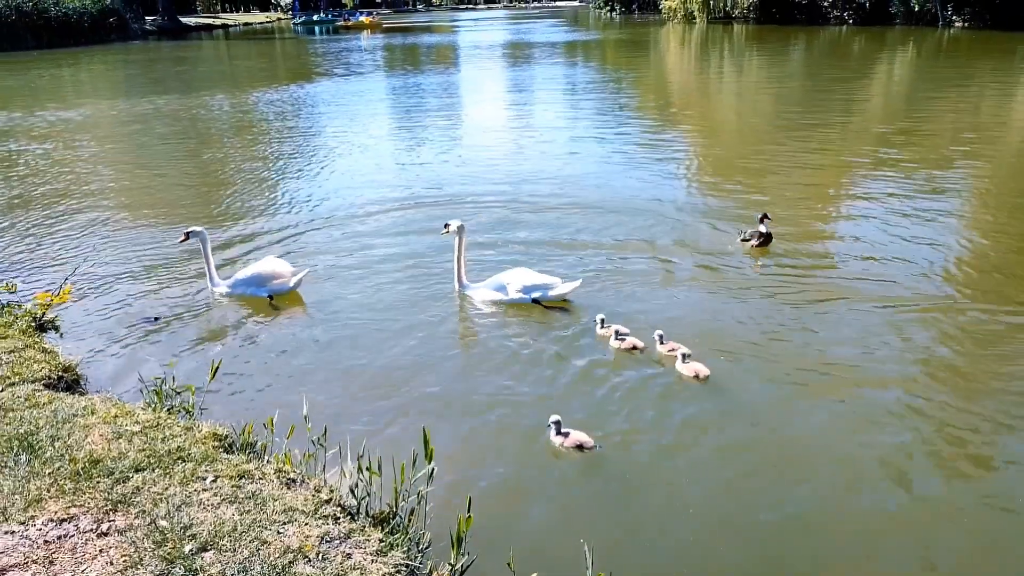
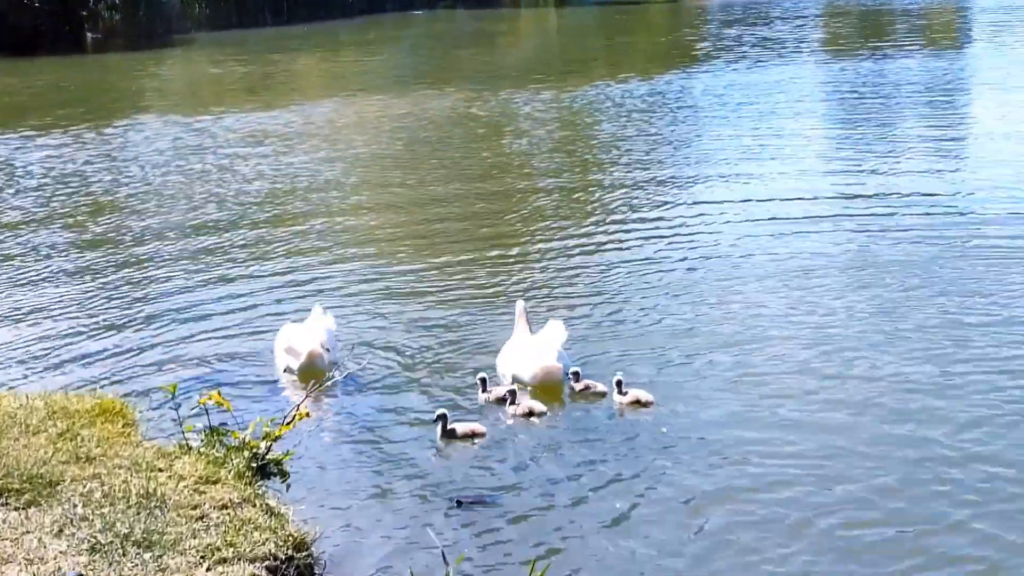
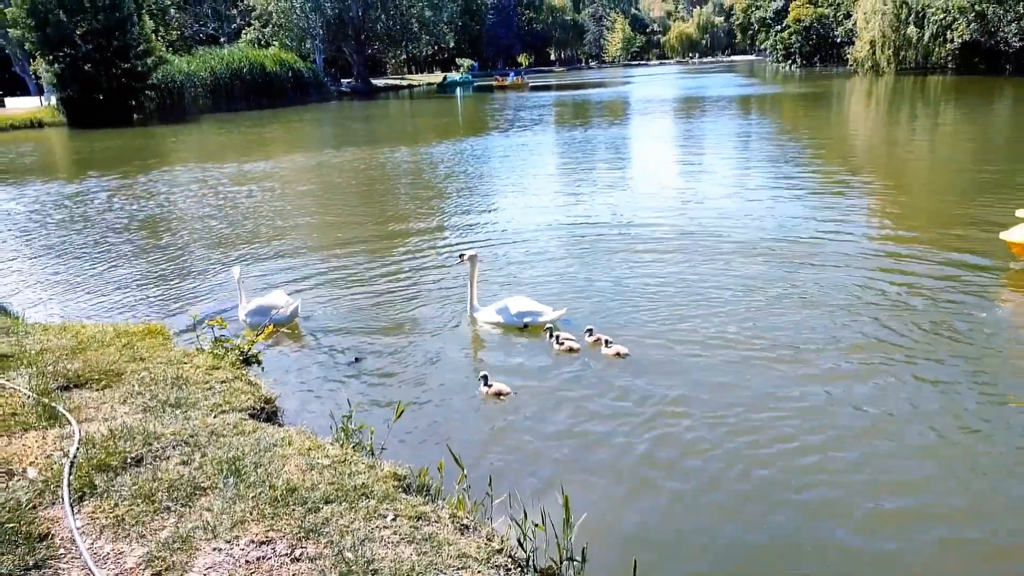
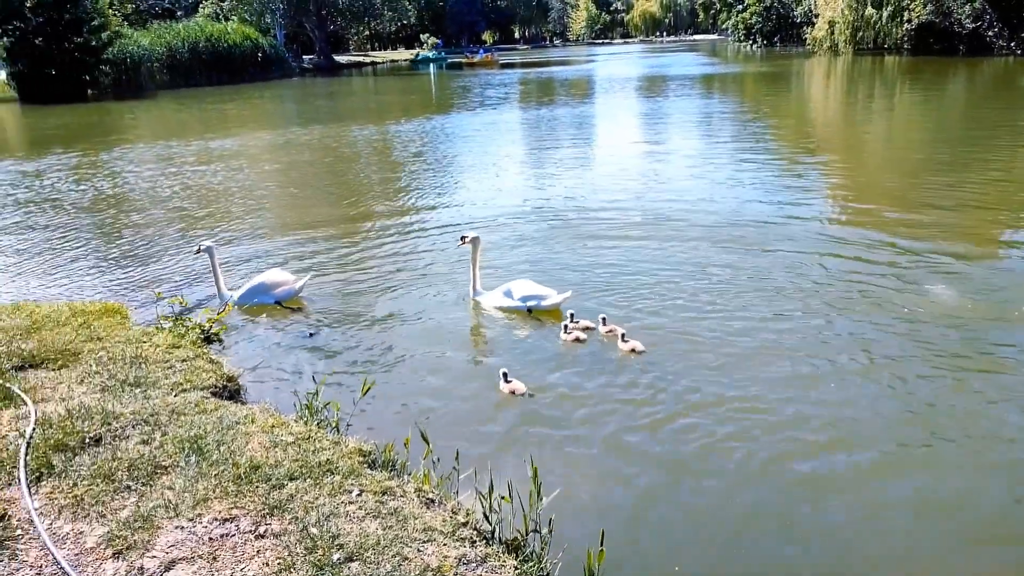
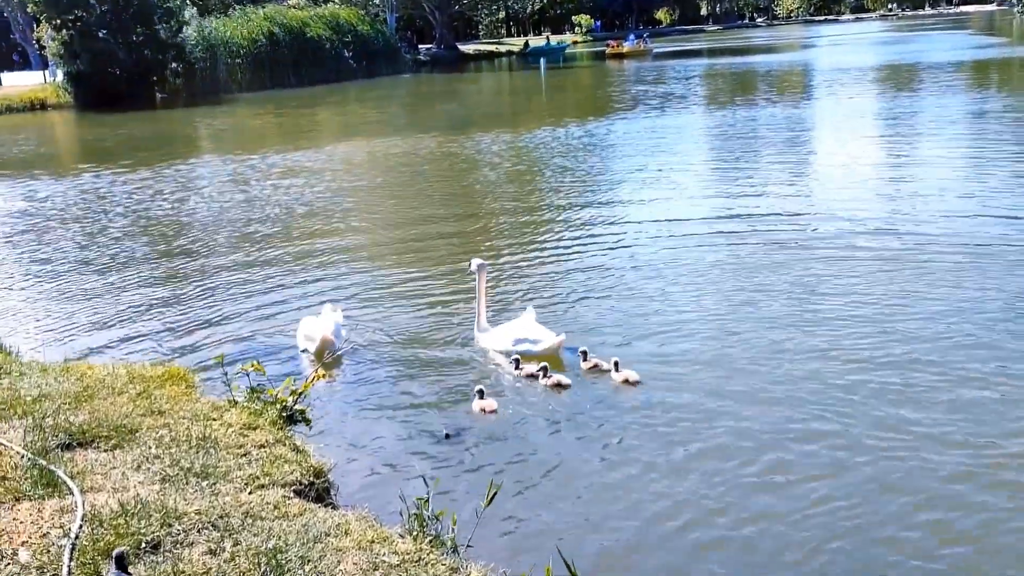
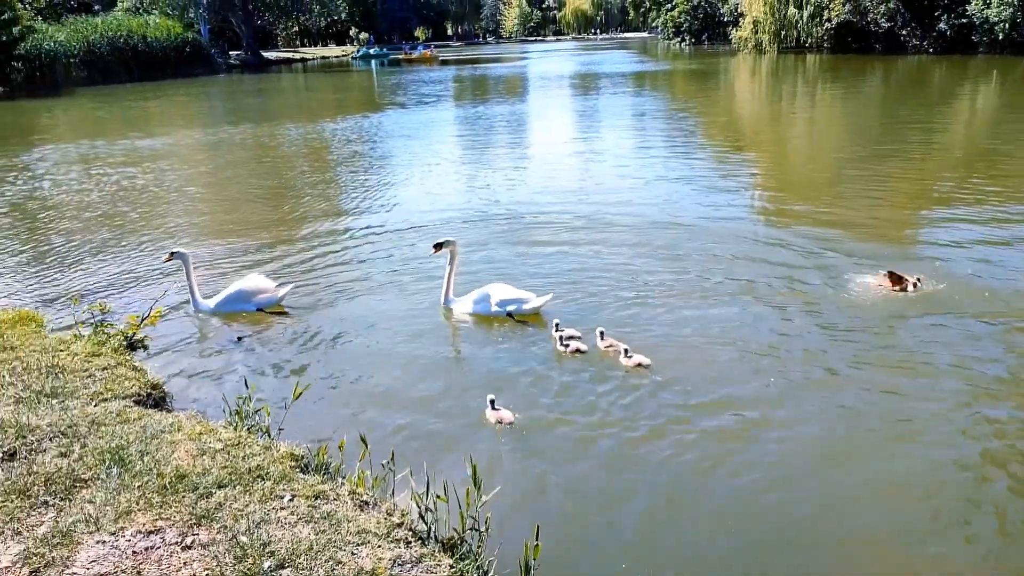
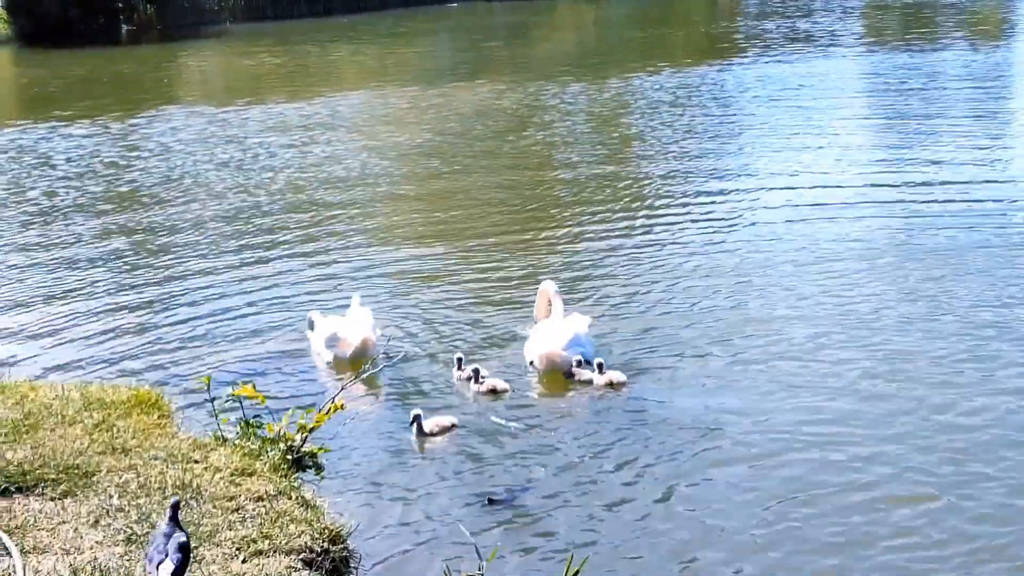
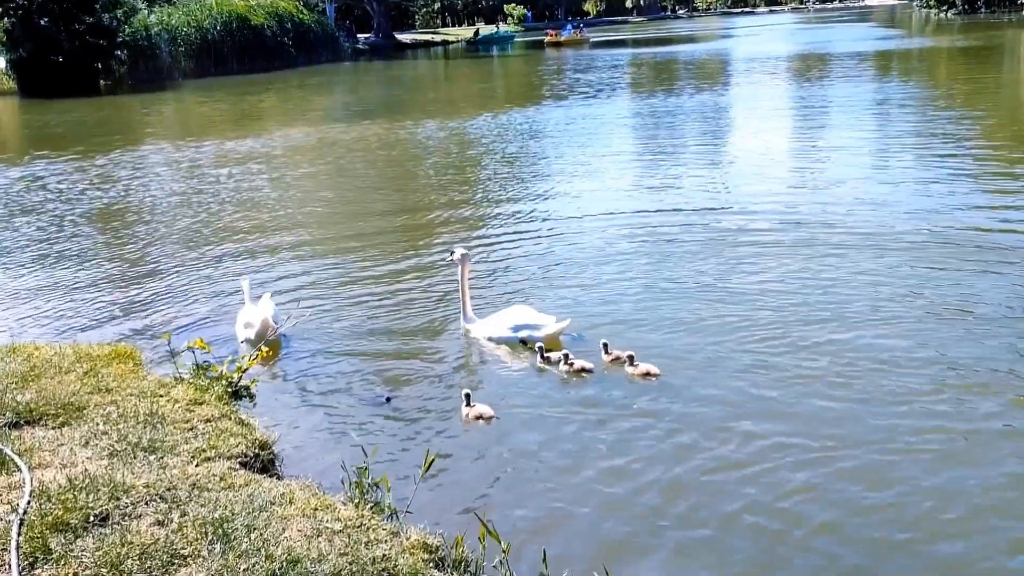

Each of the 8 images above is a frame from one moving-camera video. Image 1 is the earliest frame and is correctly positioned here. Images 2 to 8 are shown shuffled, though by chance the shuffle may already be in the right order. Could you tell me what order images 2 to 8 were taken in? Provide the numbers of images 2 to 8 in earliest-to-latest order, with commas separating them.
6, 4, 3, 8, 5, 2, 7
